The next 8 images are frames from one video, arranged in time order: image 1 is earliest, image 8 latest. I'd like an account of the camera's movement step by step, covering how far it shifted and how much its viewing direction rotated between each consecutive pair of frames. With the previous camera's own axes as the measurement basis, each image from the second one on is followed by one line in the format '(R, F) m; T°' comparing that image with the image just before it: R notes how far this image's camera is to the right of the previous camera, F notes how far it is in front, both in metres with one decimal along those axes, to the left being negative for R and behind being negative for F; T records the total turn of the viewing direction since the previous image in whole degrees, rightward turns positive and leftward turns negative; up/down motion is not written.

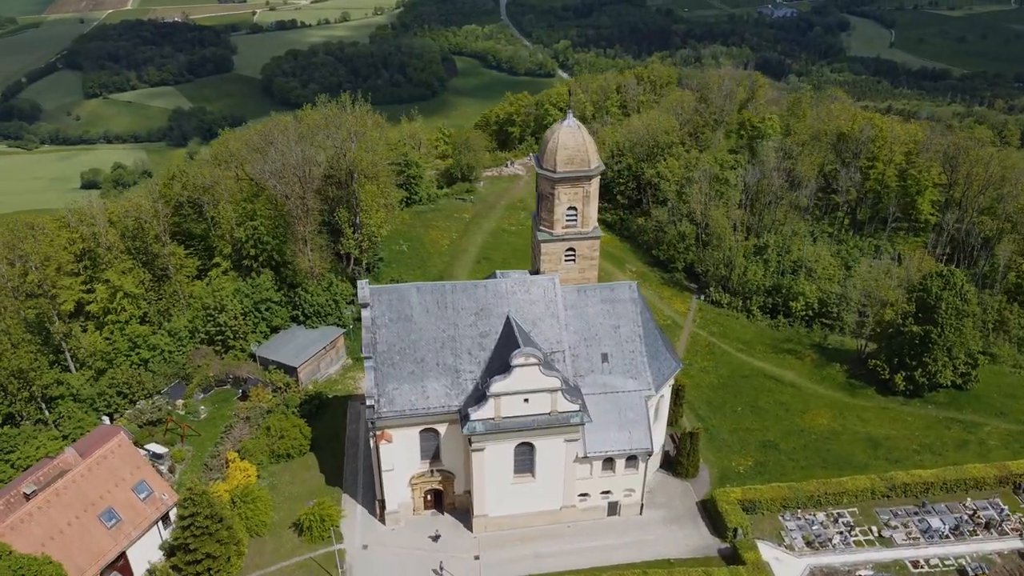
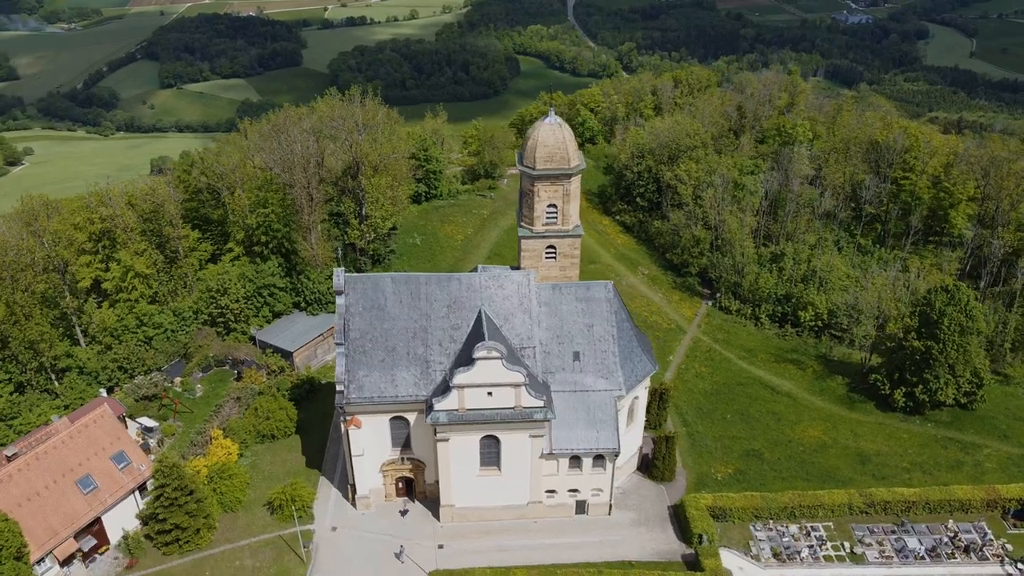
(+4.3, -0.2) m; -4°
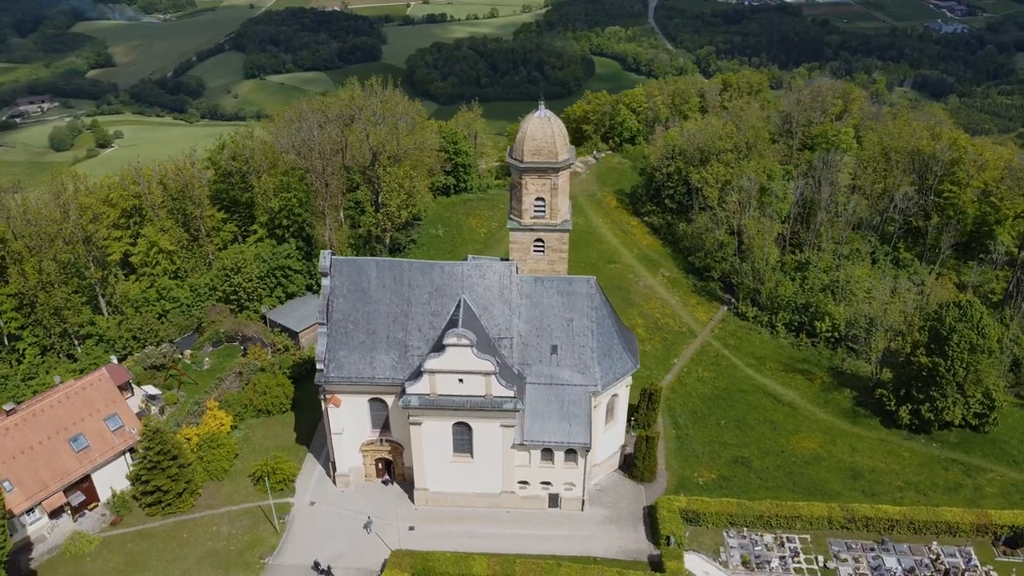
(+4.6, -0.2) m; -5°
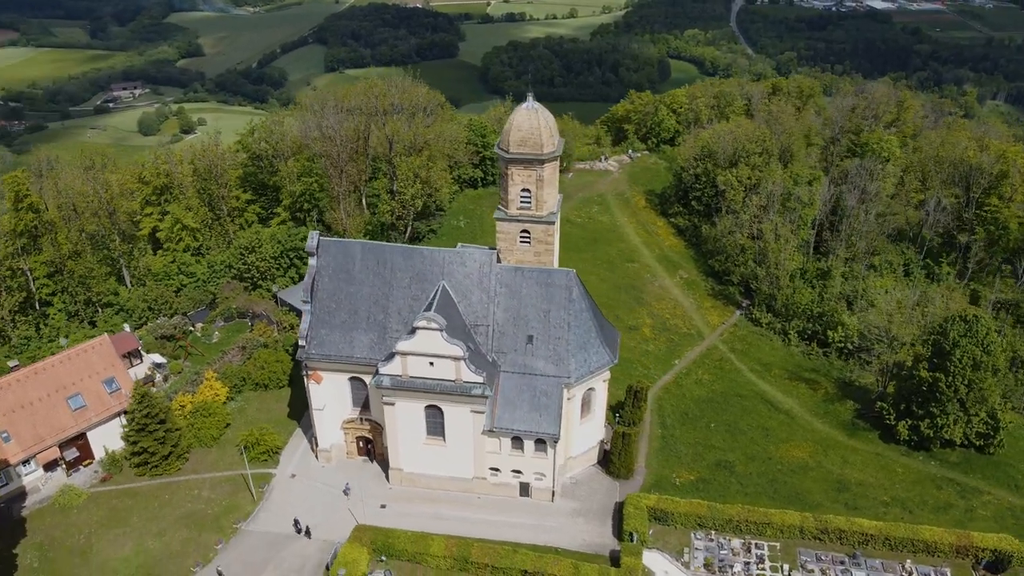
(+4.7, -0.3) m; -5°
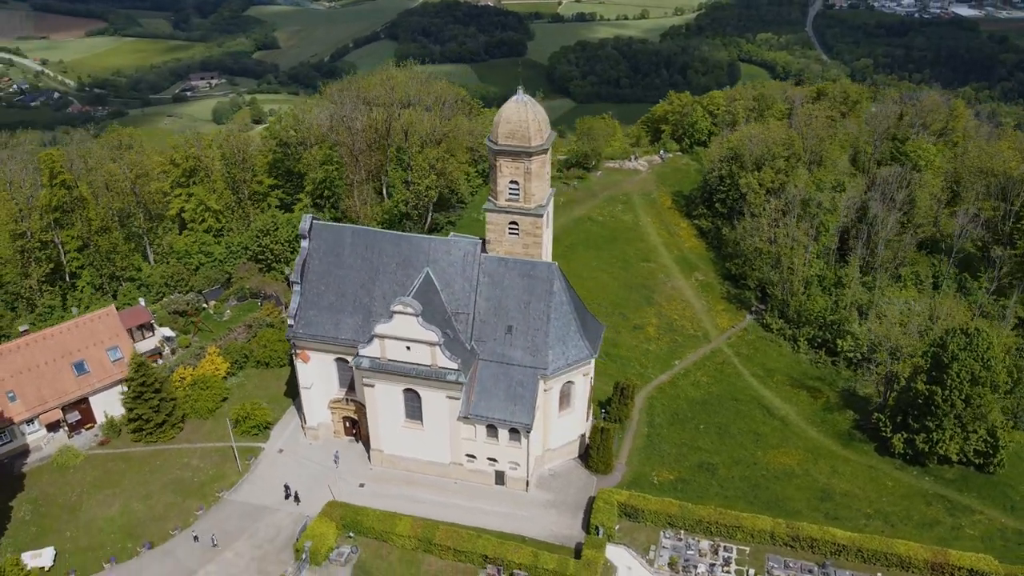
(+4.2, -0.4) m; -4°
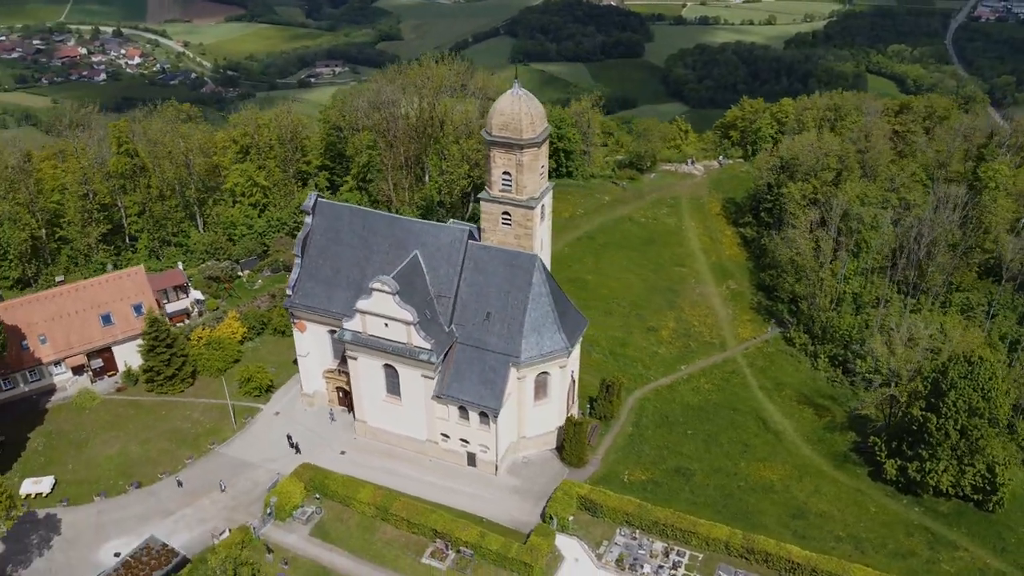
(+6.7, -0.6) m; -7°
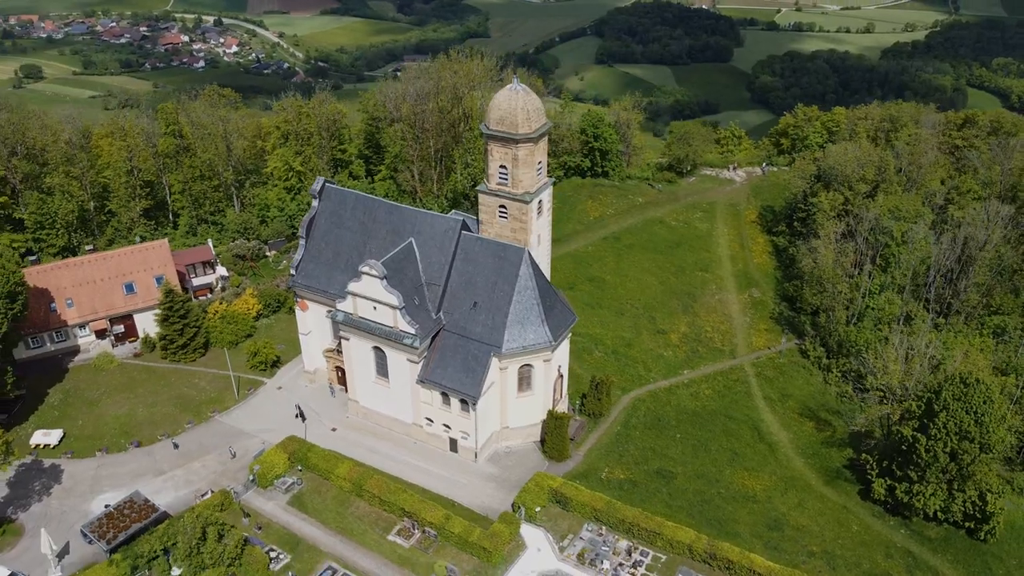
(+4.9, -0.5) m; -5°
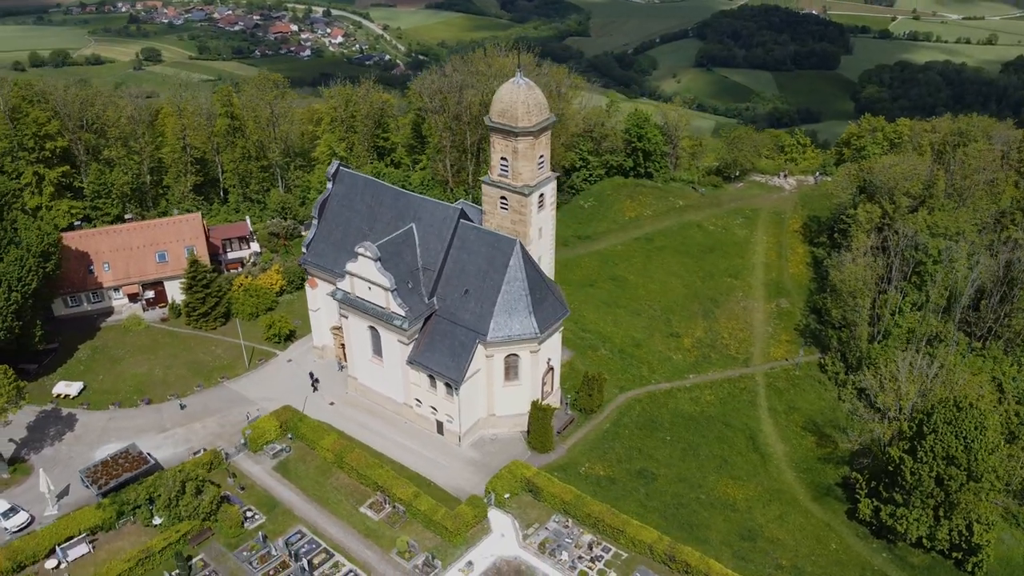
(+5.5, -0.4) m; -6°
